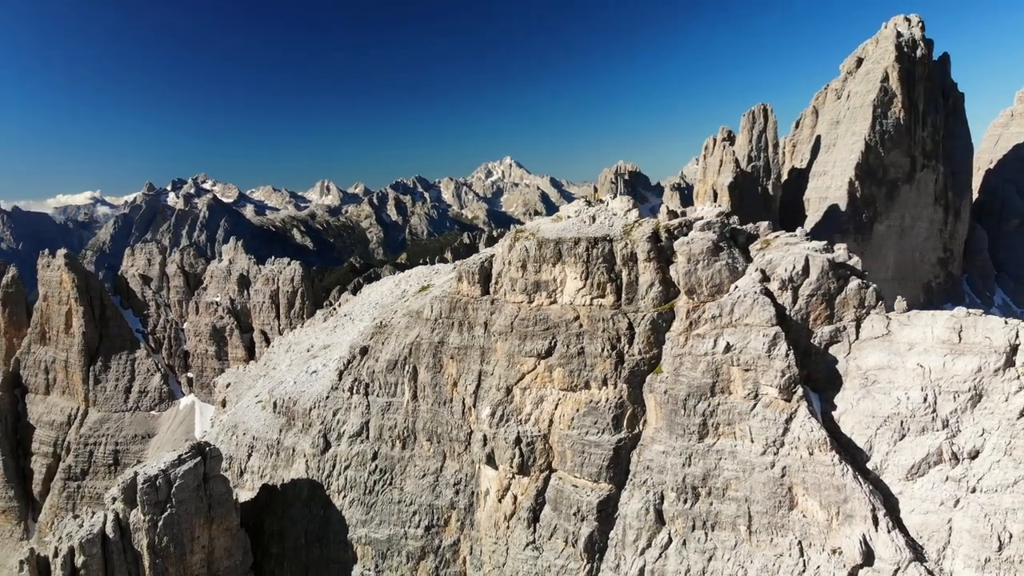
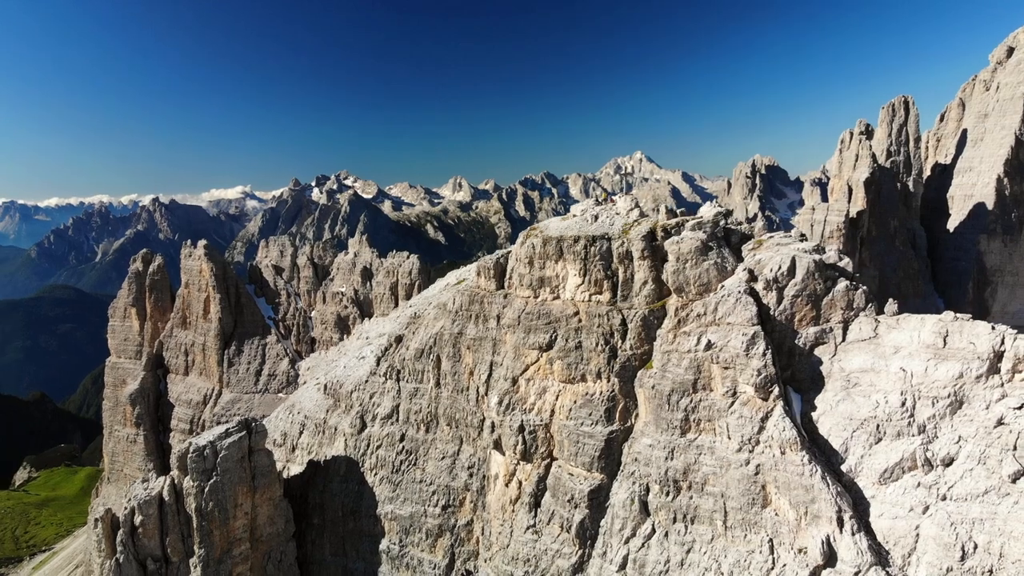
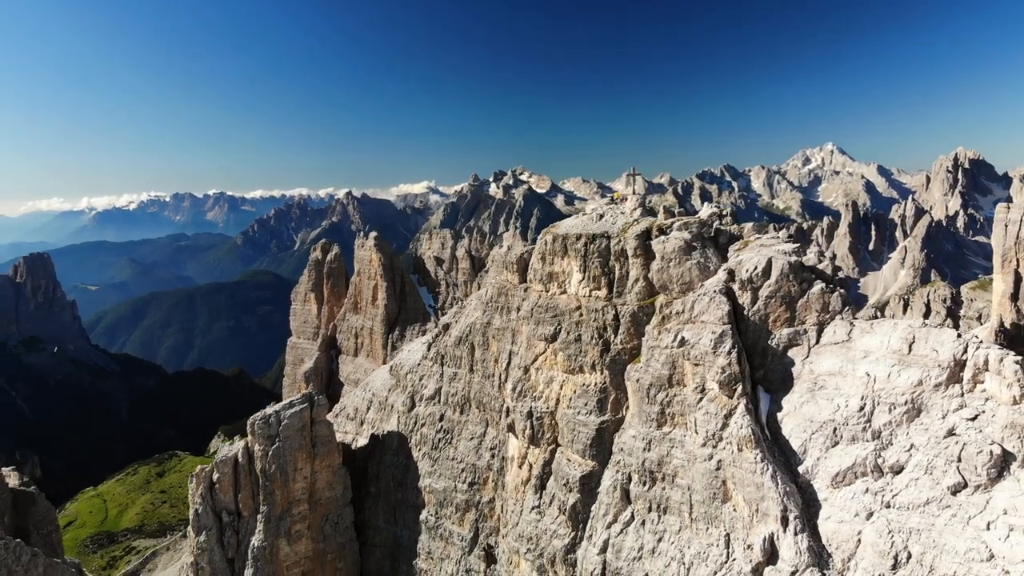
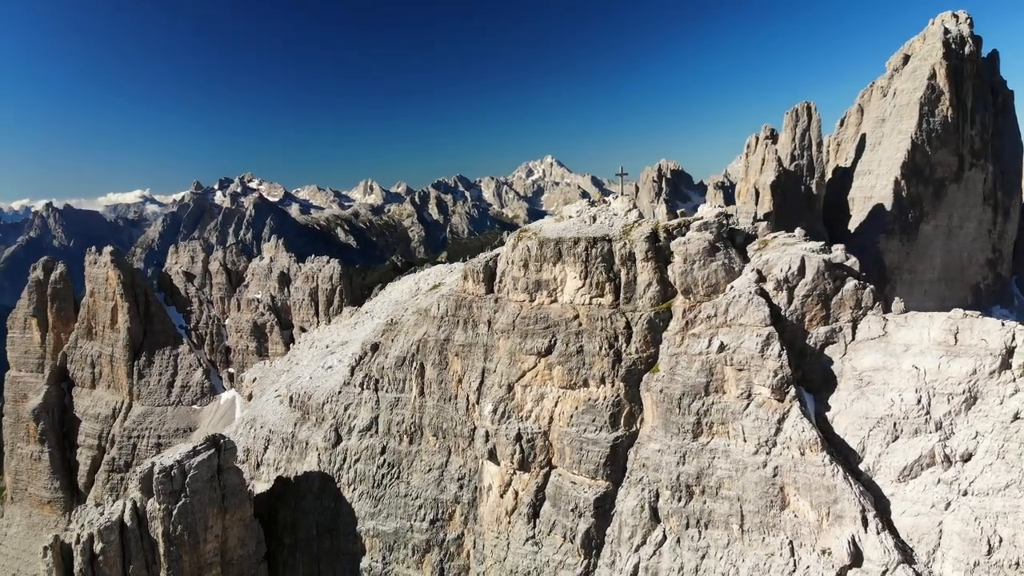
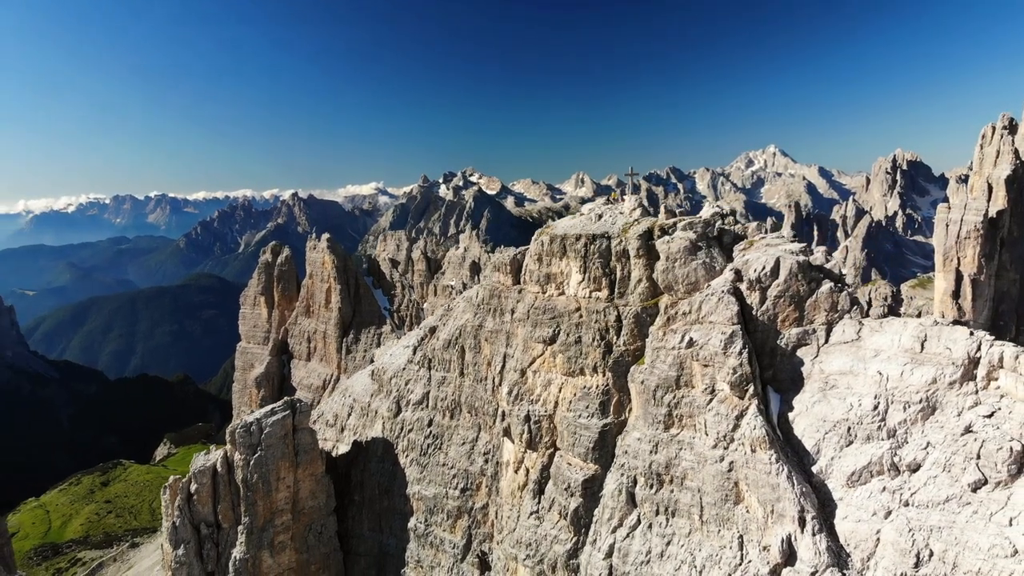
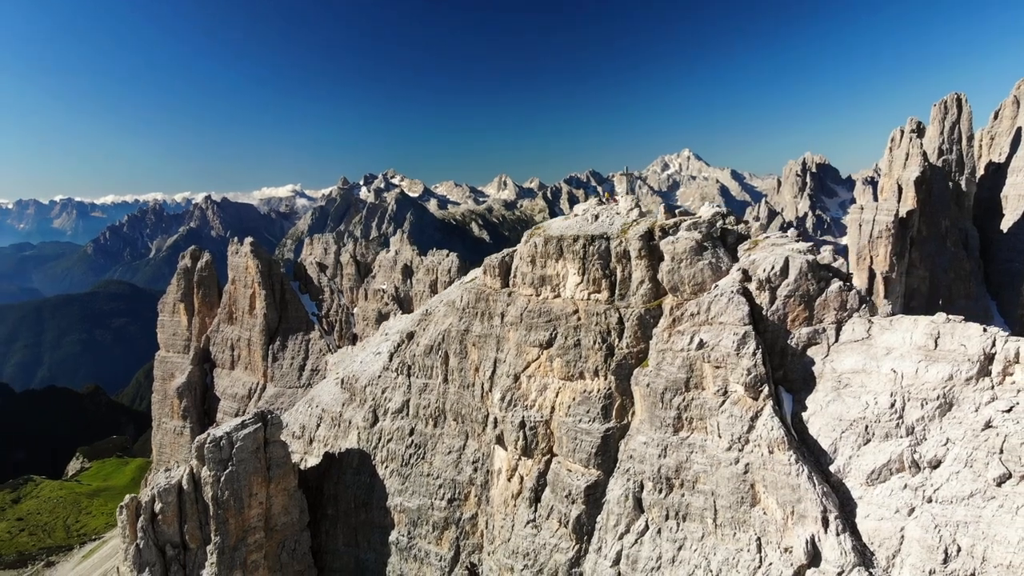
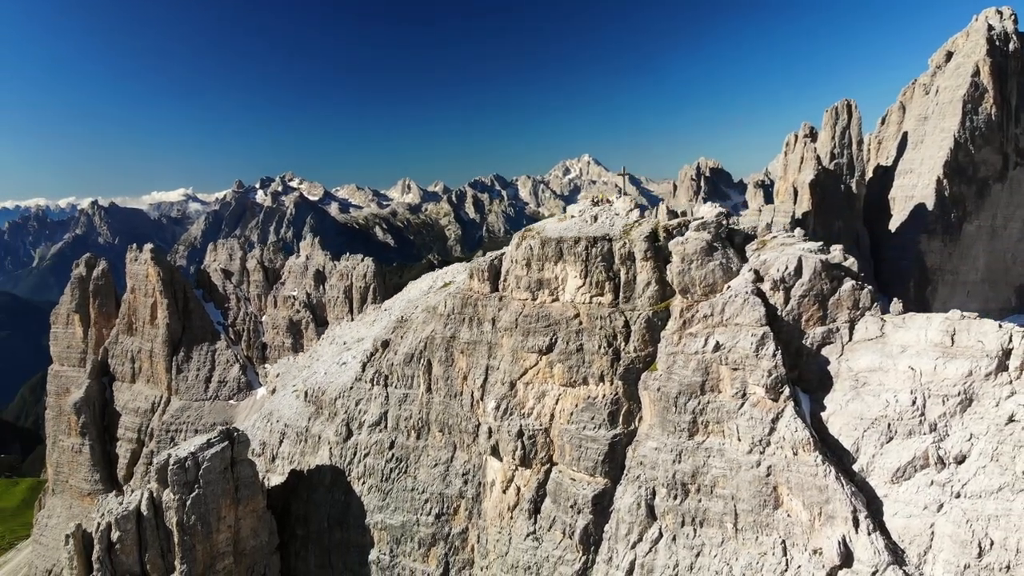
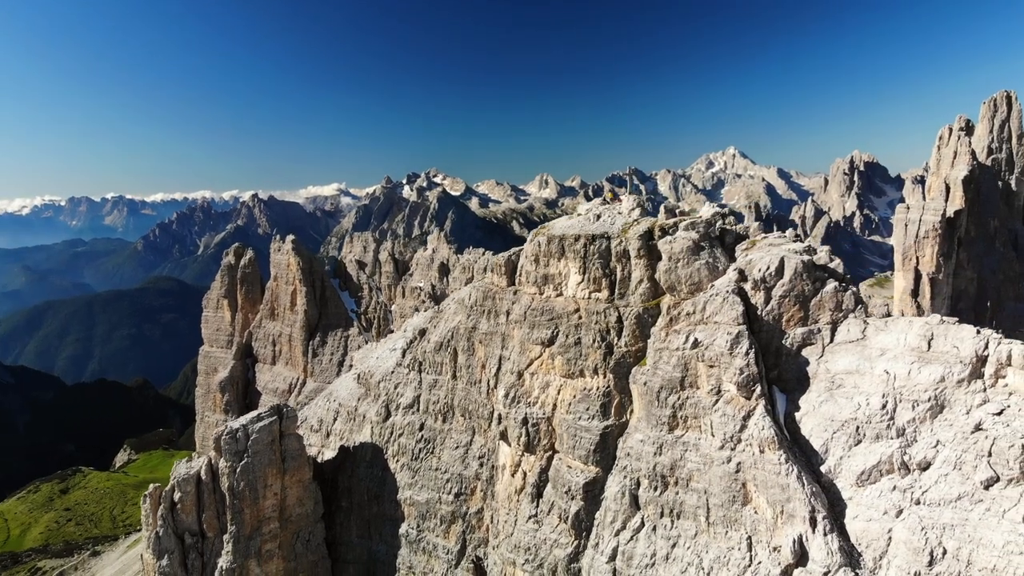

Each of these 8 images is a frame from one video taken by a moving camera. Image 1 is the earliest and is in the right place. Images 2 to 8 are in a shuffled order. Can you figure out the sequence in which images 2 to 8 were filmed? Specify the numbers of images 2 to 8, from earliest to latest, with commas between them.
4, 7, 2, 6, 8, 5, 3
